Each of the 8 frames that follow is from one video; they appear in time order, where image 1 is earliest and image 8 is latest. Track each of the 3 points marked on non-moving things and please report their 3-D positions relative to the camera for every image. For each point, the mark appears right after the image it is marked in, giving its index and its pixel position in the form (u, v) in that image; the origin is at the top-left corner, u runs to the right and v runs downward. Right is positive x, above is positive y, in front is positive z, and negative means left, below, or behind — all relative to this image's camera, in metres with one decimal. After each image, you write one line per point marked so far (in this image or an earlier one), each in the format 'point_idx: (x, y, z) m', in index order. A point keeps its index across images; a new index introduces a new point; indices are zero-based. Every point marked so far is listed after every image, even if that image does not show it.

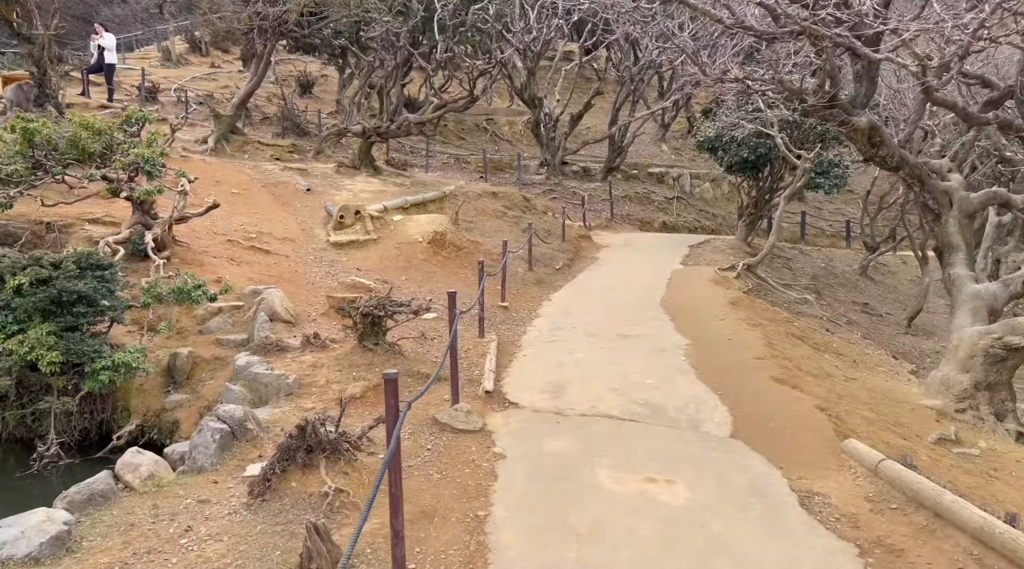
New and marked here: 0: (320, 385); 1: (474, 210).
0: (-1.6, -0.8, +6.9) m
1: (-0.8, +1.6, +17.8) m
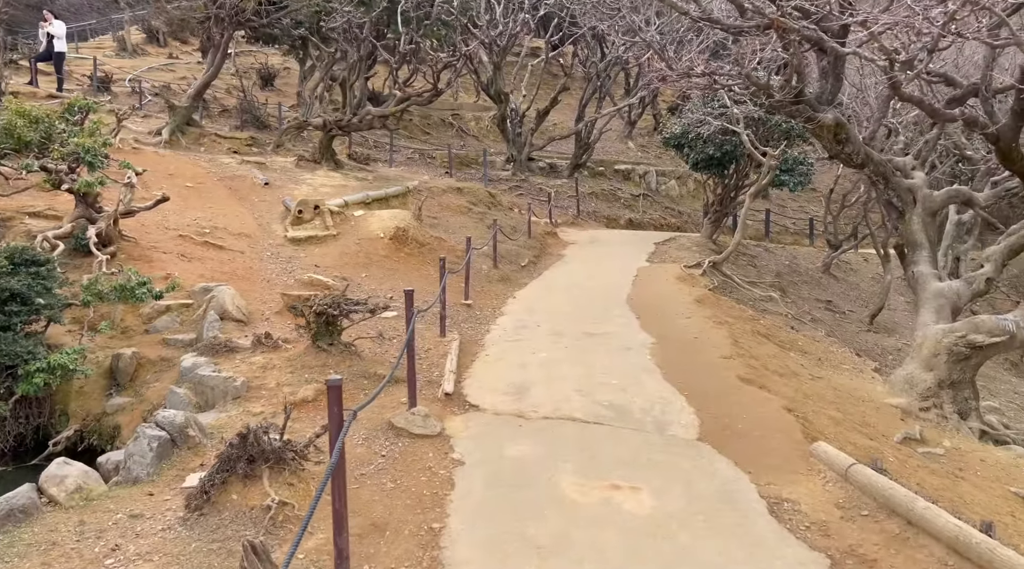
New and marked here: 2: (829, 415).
0: (-1.9, -0.8, +6.6) m
1: (-1.5, +1.6, +17.5) m
2: (+2.9, -1.2, +7.8) m
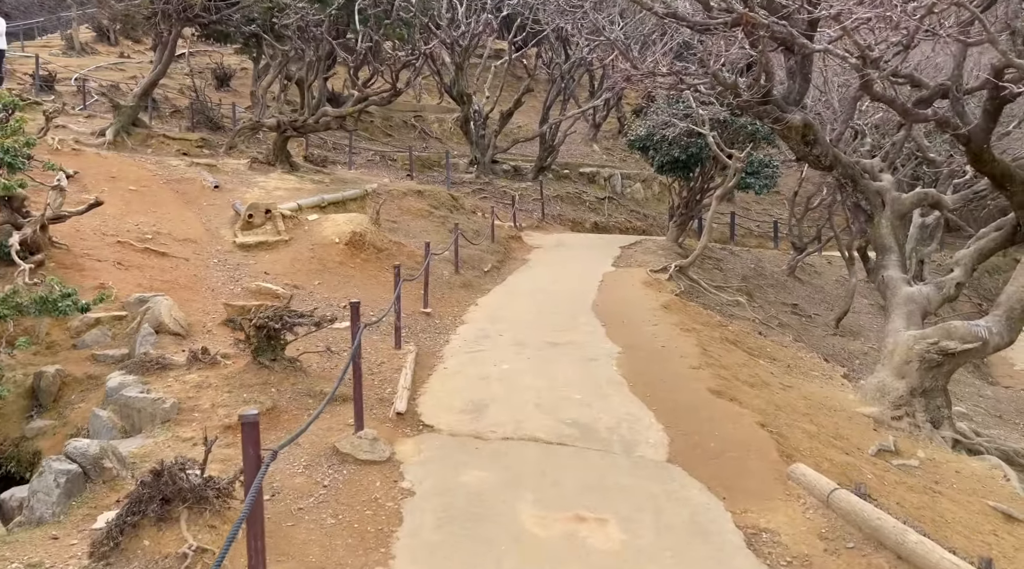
0: (-2.2, -0.9, +6.0) m
1: (-2.3, +1.5, +17.0) m
2: (+2.5, -1.2, +7.4) m
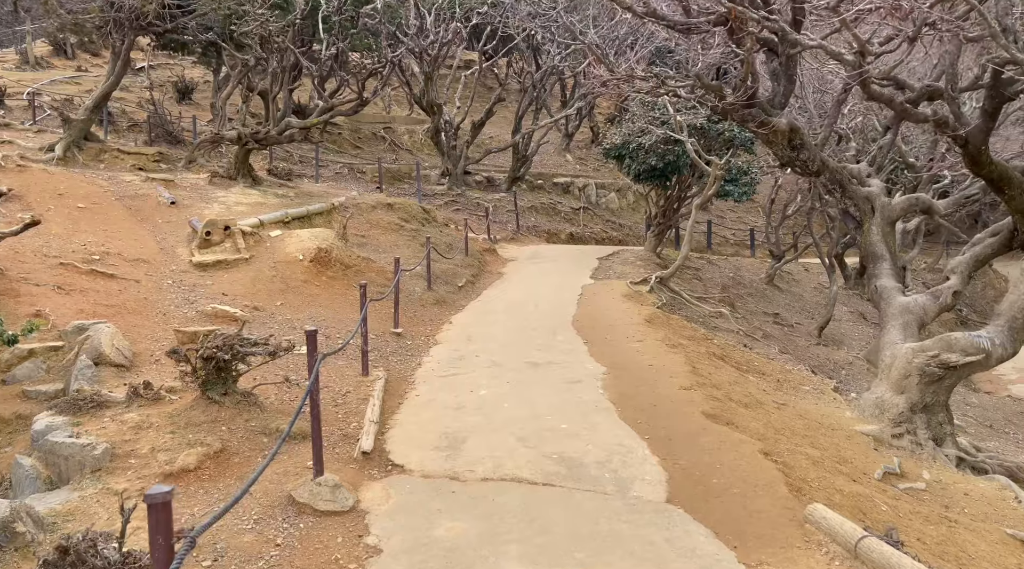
0: (-2.3, -1.1, +5.3) m
1: (-2.8, +1.2, +16.3) m
2: (+2.4, -1.4, +6.9) m
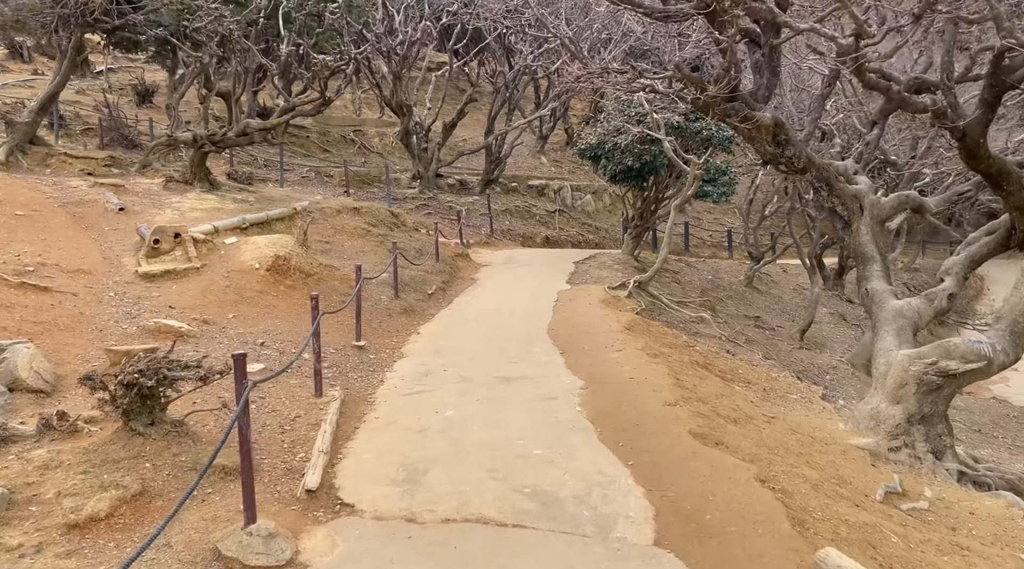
0: (-2.5, -1.2, +4.6) m
1: (-3.3, +1.0, +15.6) m
2: (+2.1, -1.4, +6.3) m
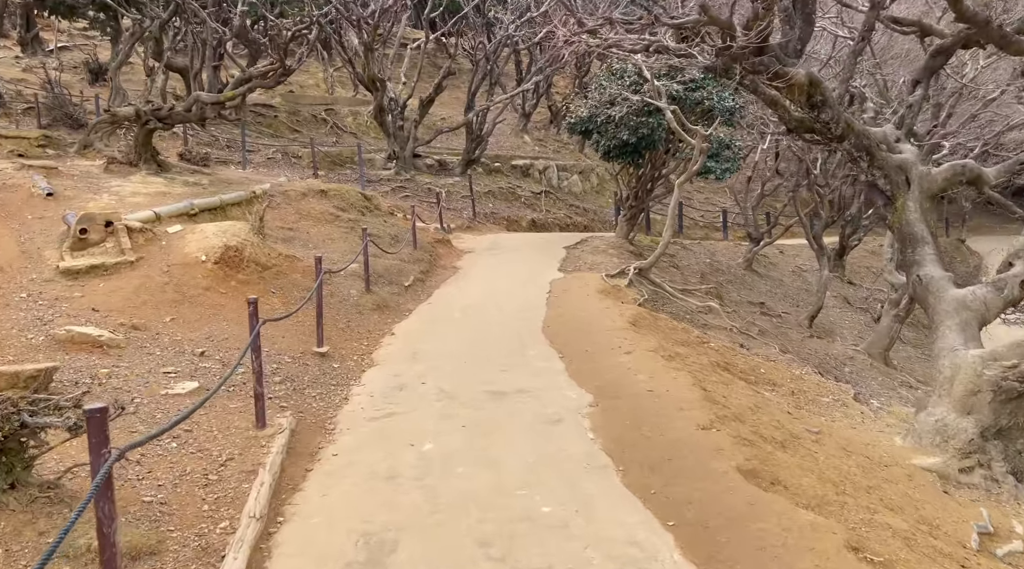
0: (-2.5, -1.2, +3.0) m
1: (-3.5, +1.2, +13.9) m
2: (+2.1, -1.4, +4.8) m
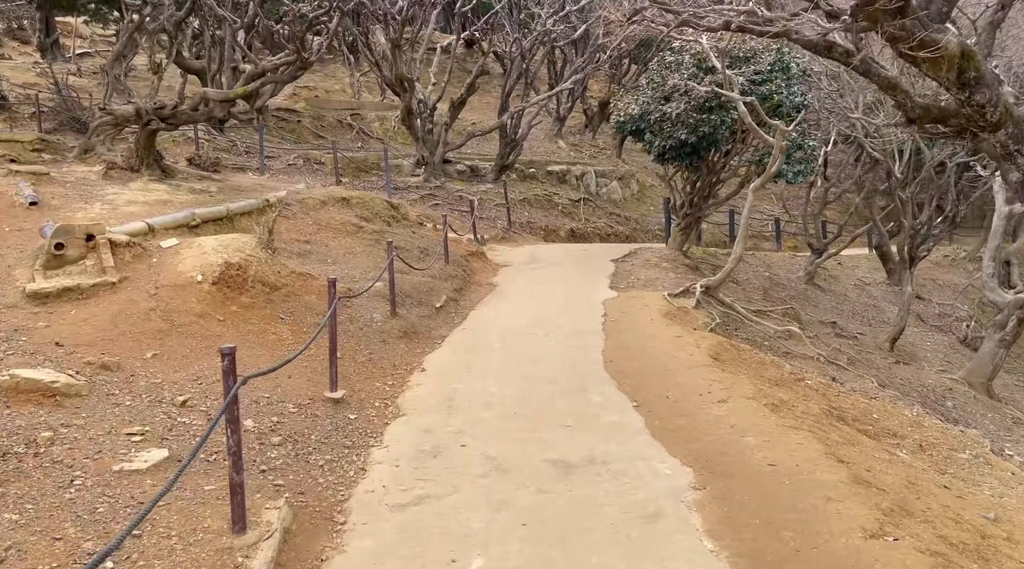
0: (-2.2, -1.4, +1.3) m
1: (-2.9, +0.9, +12.3) m
2: (+2.5, -1.6, +3.0) m
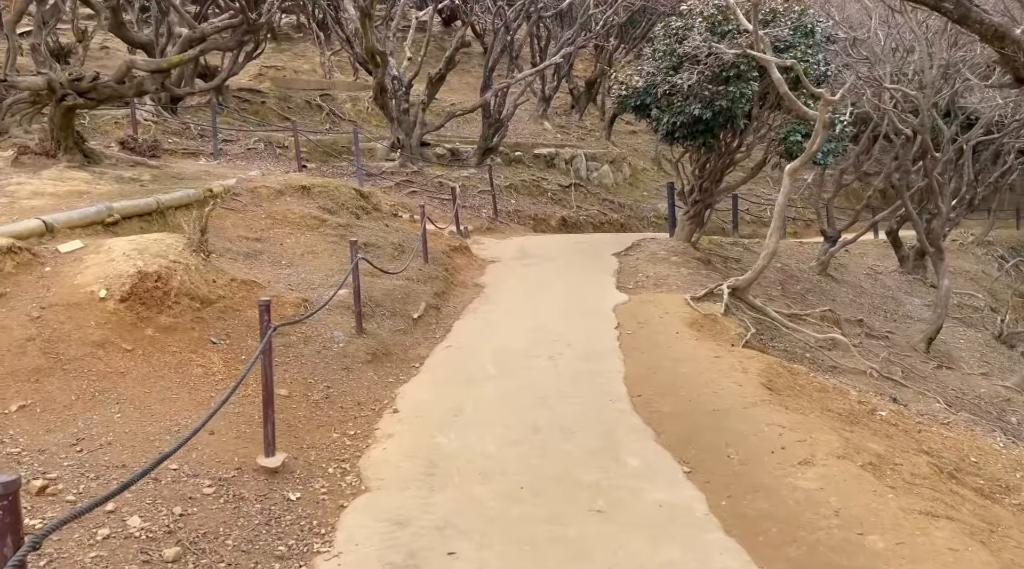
0: (-2.0, -1.6, -0.6) m
1: (-3.0, +0.8, +10.3) m
2: (+2.6, -1.7, +1.2) m
